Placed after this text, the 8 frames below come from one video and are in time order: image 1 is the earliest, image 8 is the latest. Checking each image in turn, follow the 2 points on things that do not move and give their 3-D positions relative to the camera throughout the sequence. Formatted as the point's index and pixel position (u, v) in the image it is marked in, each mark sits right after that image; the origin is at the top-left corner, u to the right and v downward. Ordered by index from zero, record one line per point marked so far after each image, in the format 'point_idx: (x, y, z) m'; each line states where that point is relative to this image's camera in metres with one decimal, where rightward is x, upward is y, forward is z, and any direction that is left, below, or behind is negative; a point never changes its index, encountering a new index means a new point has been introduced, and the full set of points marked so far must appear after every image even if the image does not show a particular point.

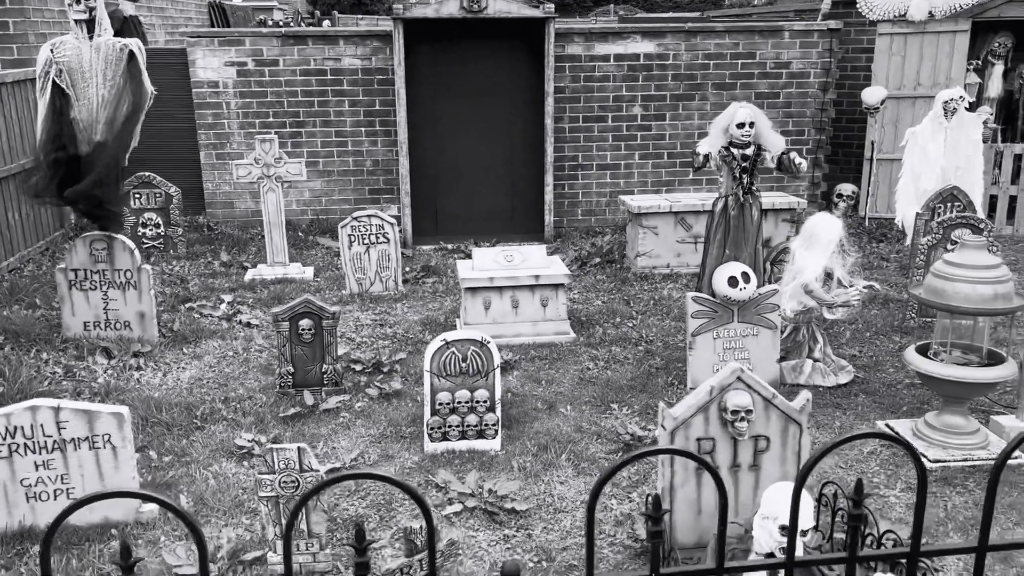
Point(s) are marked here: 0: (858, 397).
0: (+2.4, -0.8, +5.8) m
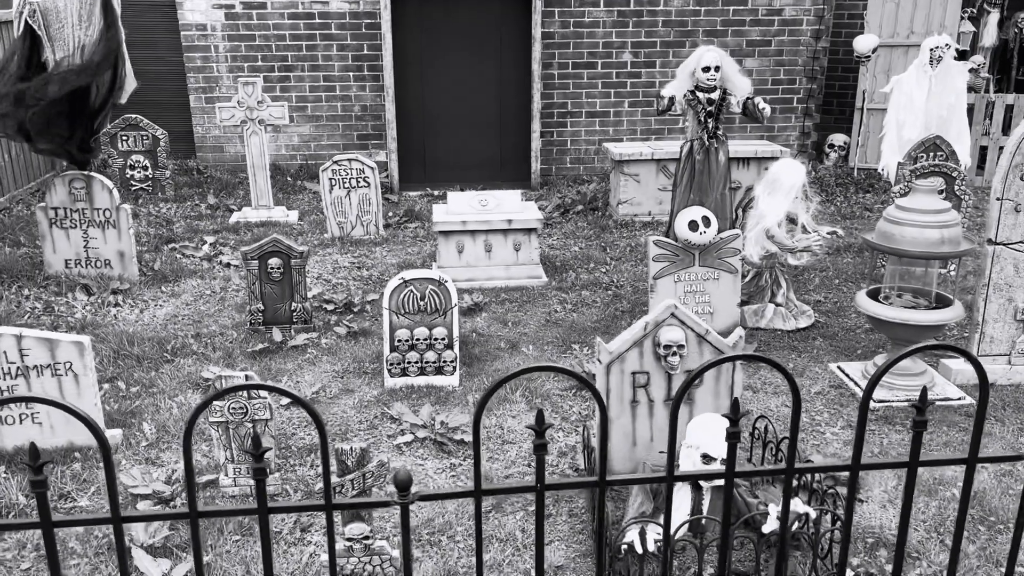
0: (+2.1, -0.4, +6.0) m
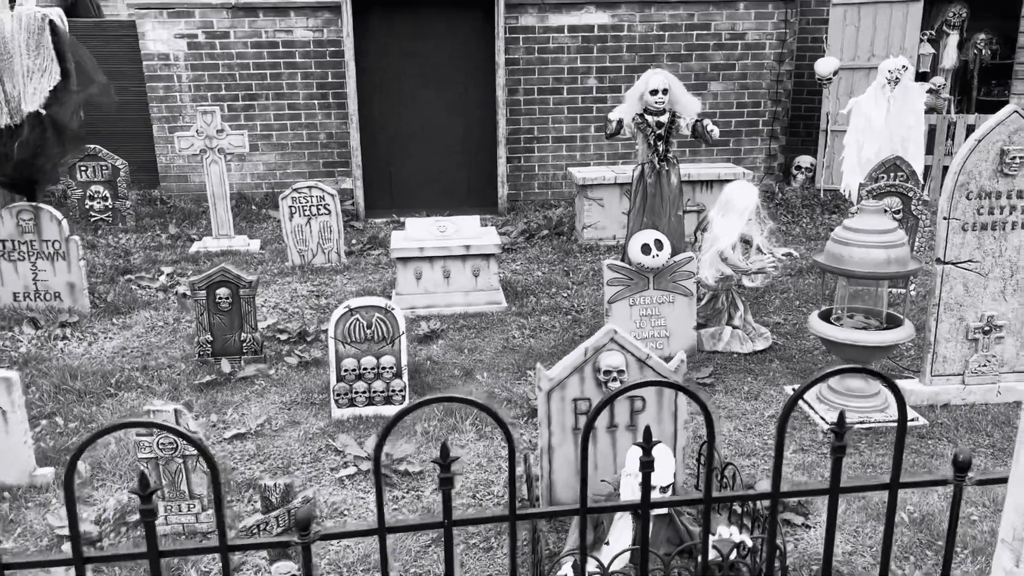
0: (+1.8, -0.5, +5.9) m
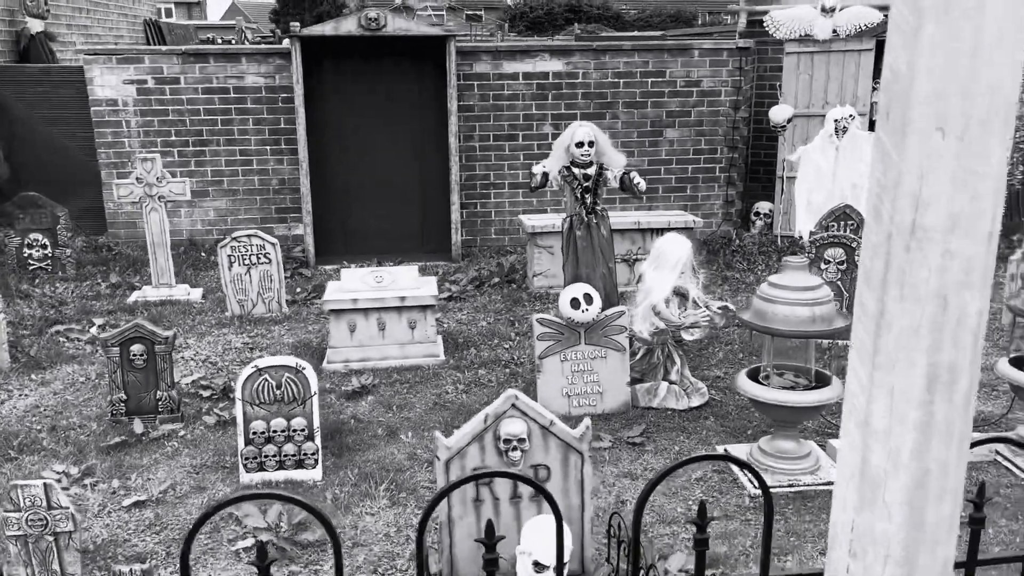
0: (+1.3, -0.9, +5.7) m
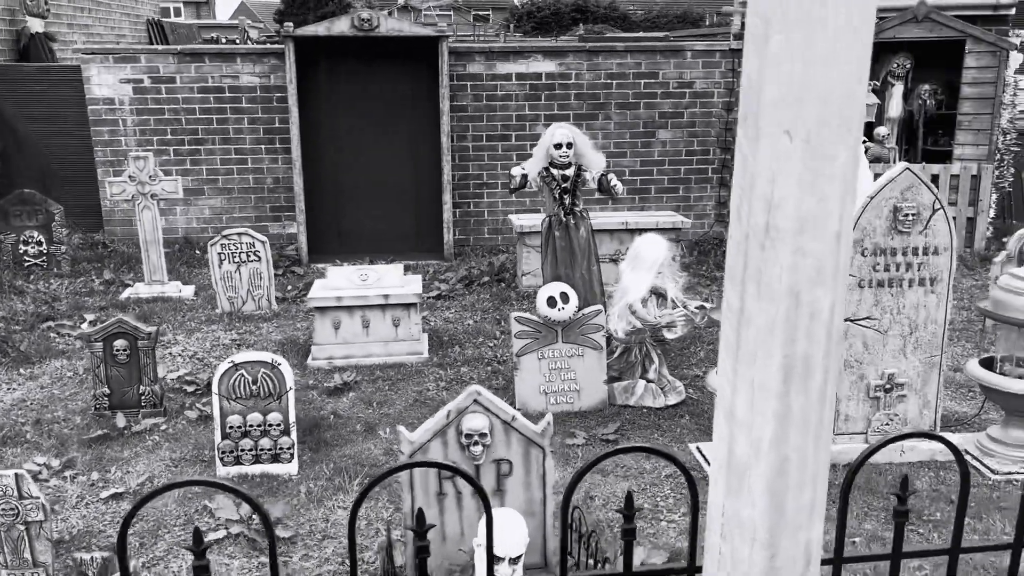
0: (+1.2, -0.9, +5.8) m
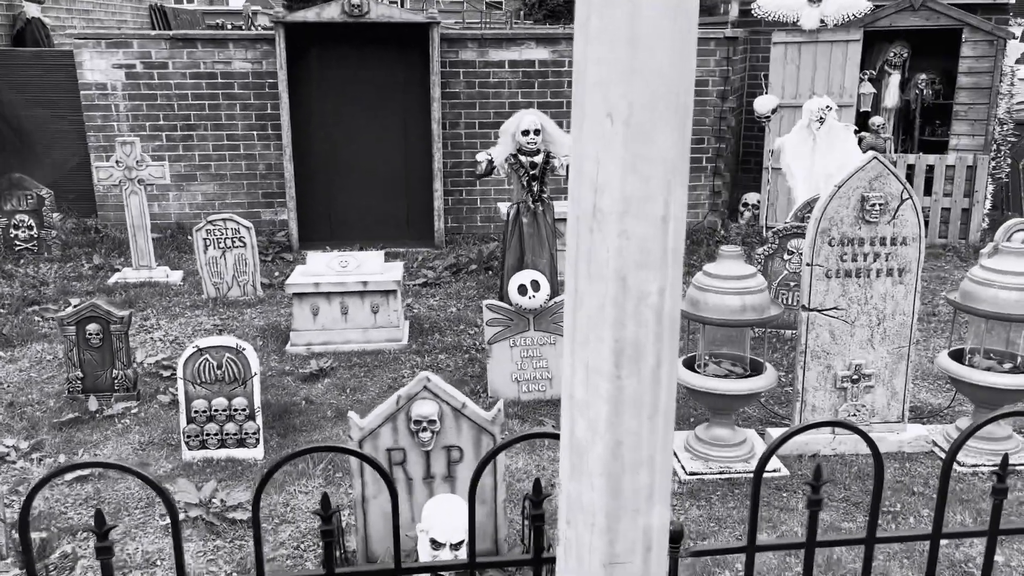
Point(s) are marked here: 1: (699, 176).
0: (+1.0, -0.8, +5.8) m
1: (+2.5, +1.5, +11.5) m
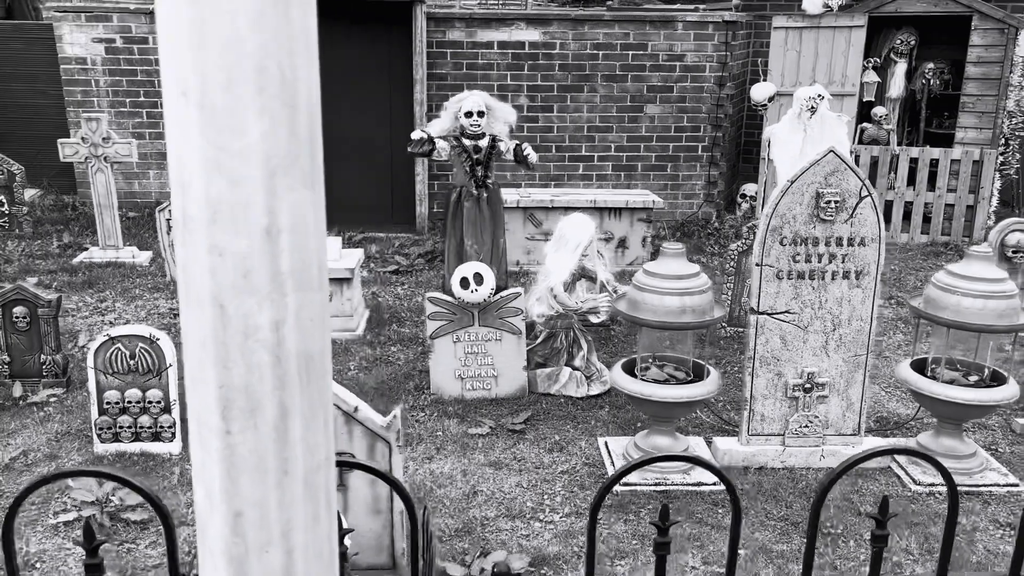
0: (+0.6, -0.8, +5.5) m
1: (+2.4, +1.6, +11.1) m
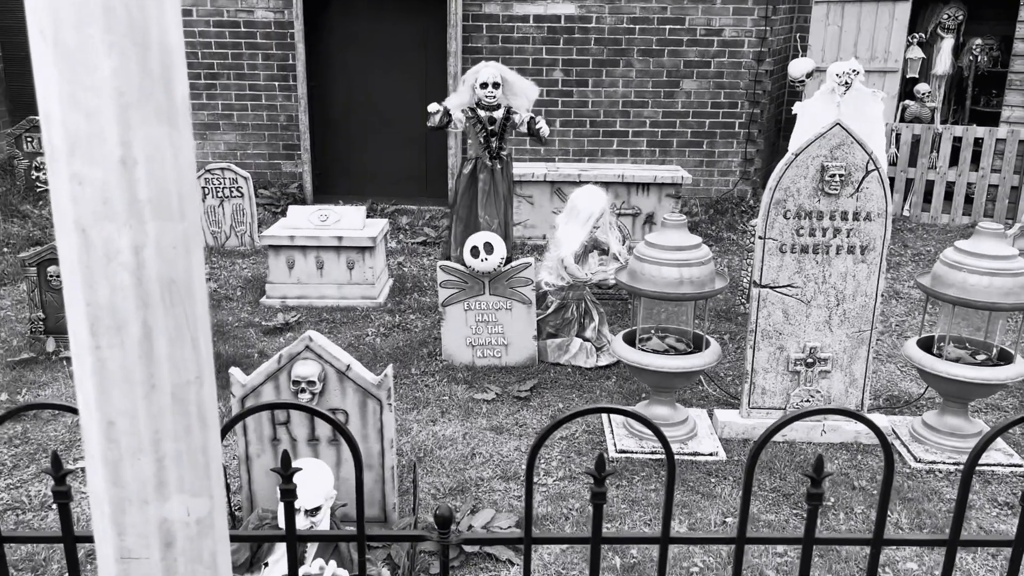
0: (+0.6, -0.6, +5.5) m
1: (+2.8, +1.9, +10.9) m
